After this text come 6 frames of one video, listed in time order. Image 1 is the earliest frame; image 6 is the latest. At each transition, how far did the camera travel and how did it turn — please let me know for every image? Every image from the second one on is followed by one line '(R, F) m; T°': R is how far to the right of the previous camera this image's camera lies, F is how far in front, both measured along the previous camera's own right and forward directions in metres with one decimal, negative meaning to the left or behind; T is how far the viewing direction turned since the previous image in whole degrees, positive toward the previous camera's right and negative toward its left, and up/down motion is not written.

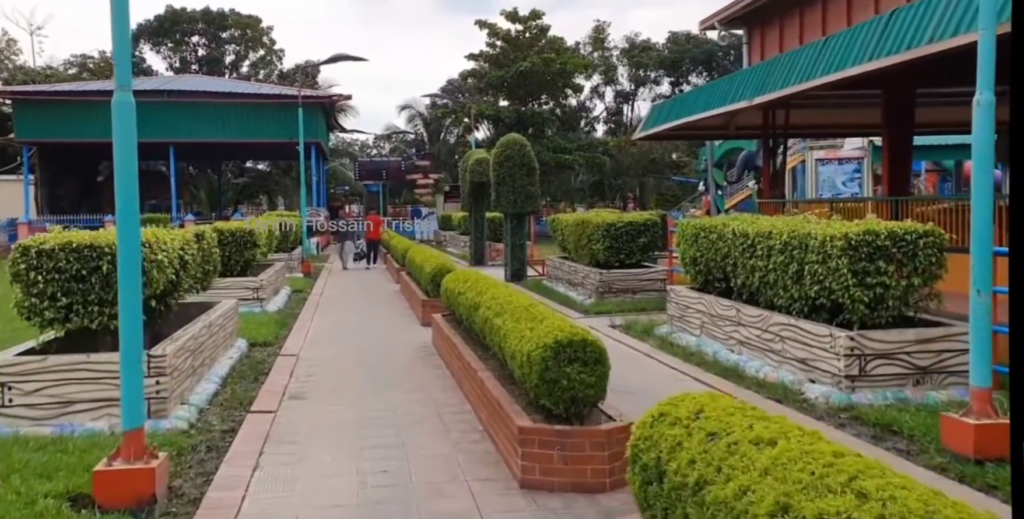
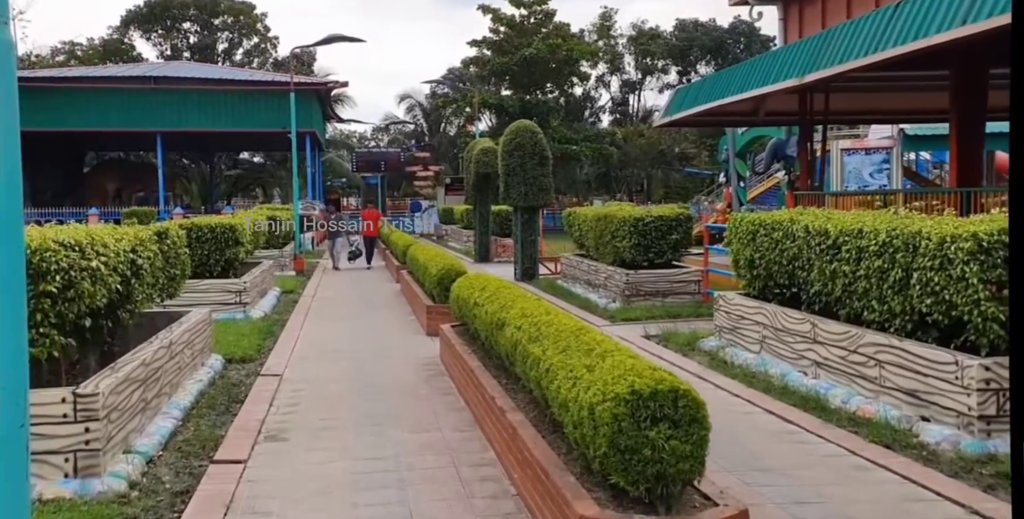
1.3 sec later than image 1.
(-0.2, +1.4) m; 0°
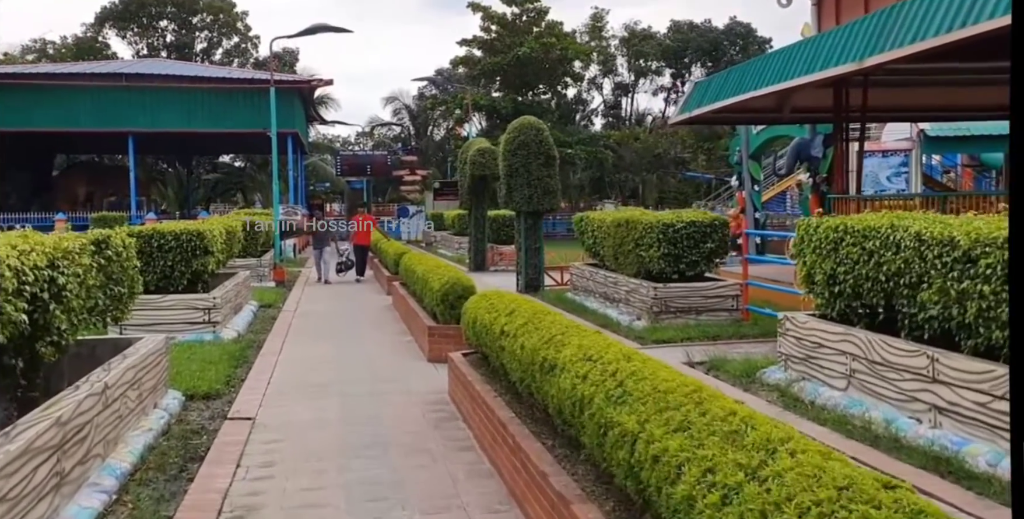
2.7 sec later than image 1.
(-0.3, +1.5) m; +1°
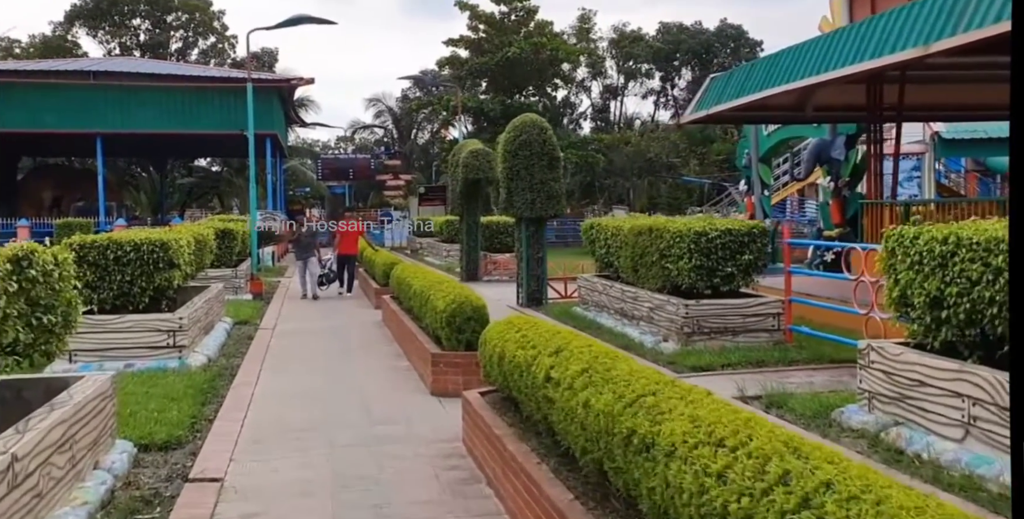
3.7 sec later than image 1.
(-0.3, +1.2) m; +1°
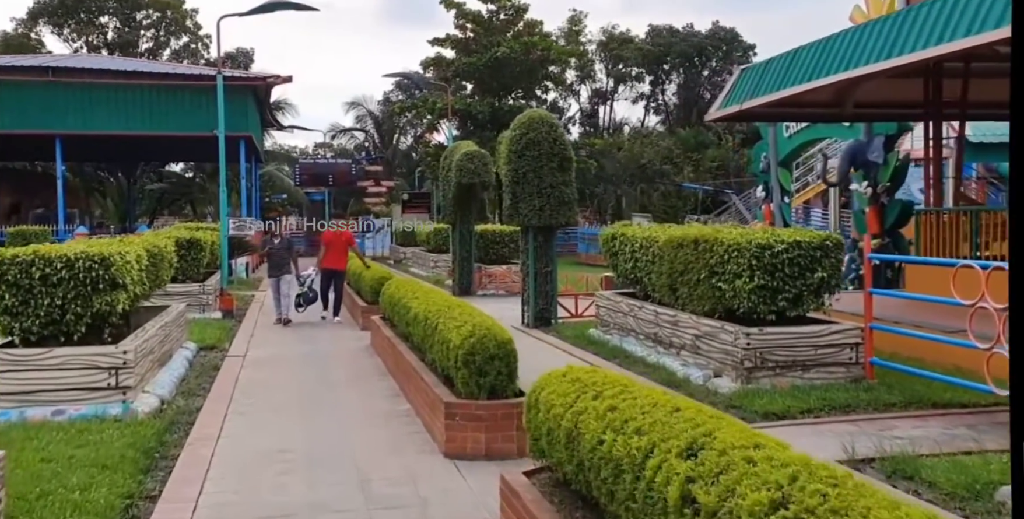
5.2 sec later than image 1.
(-0.4, +1.6) m; +1°
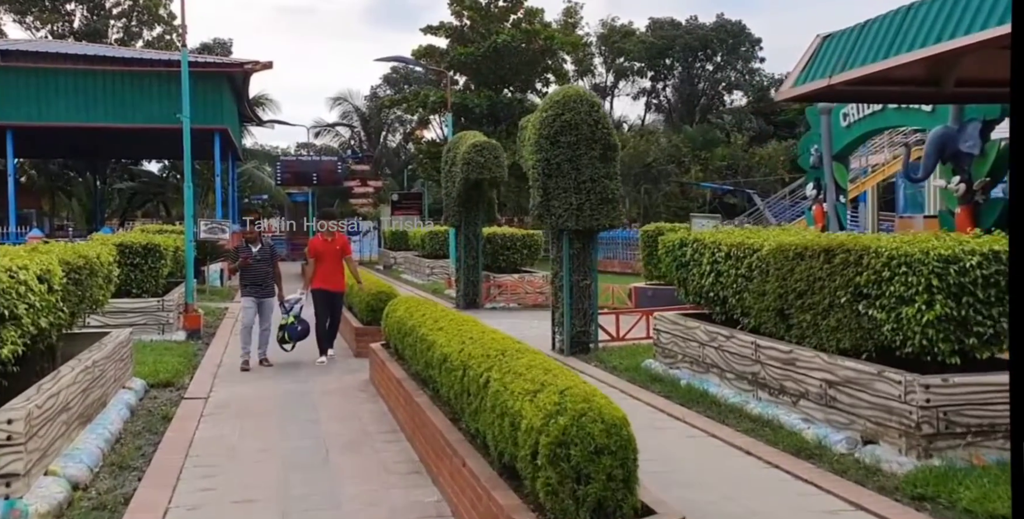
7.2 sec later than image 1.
(-0.5, +2.3) m; +1°
